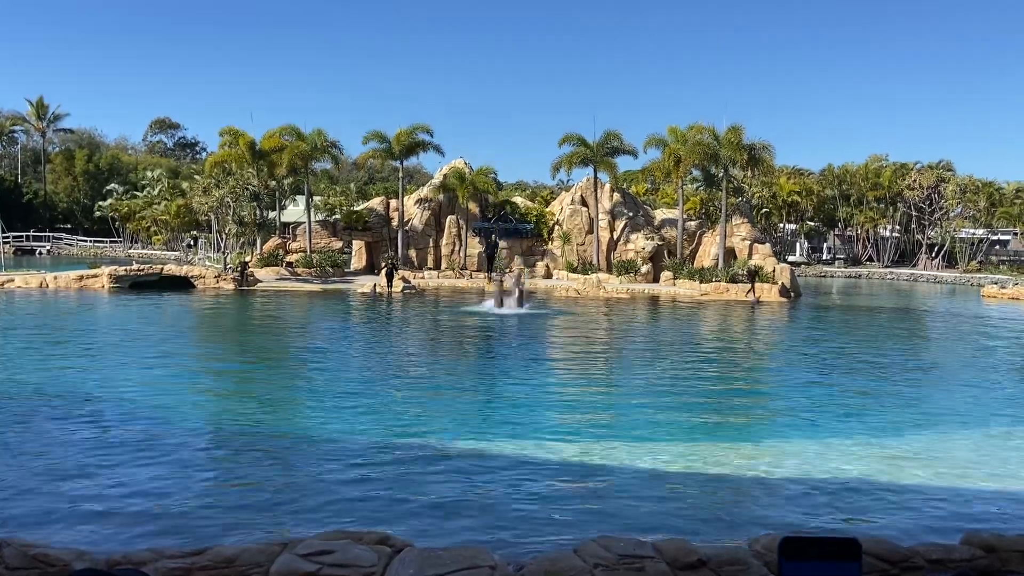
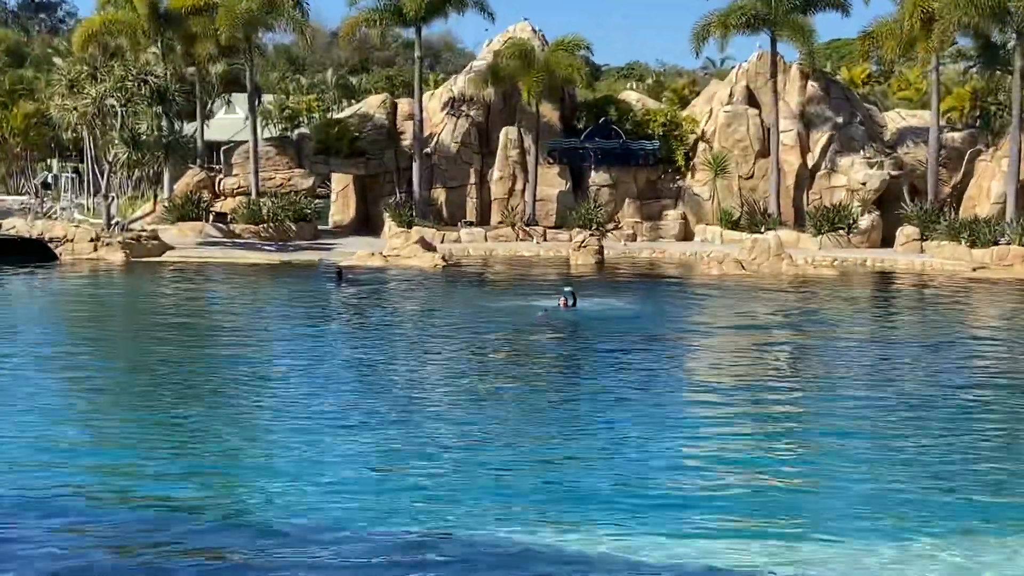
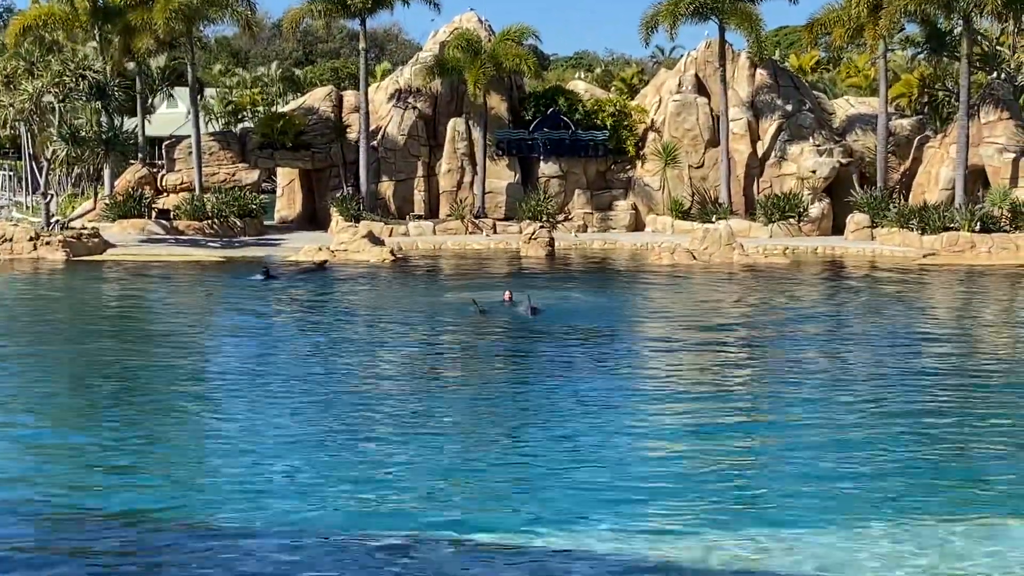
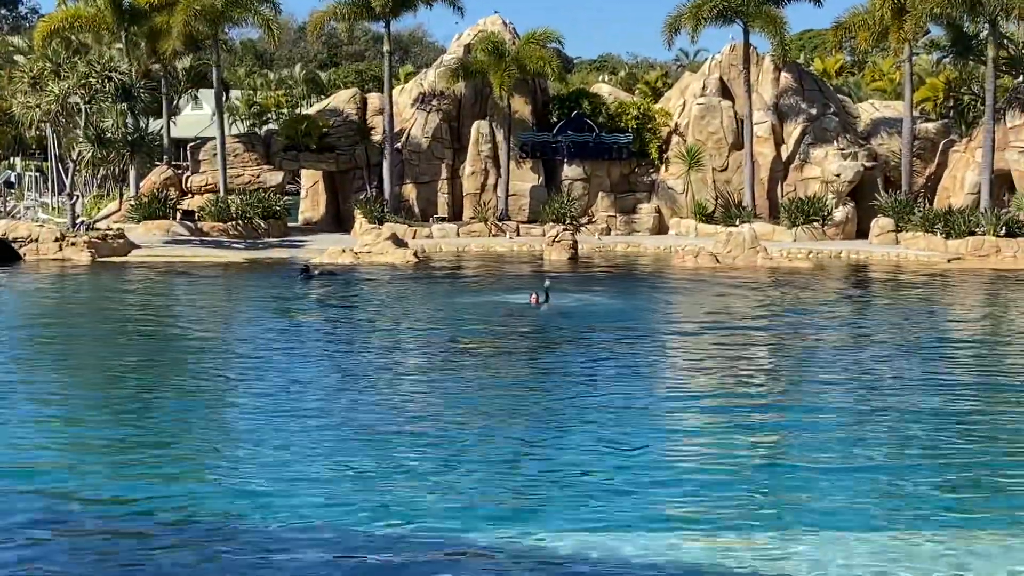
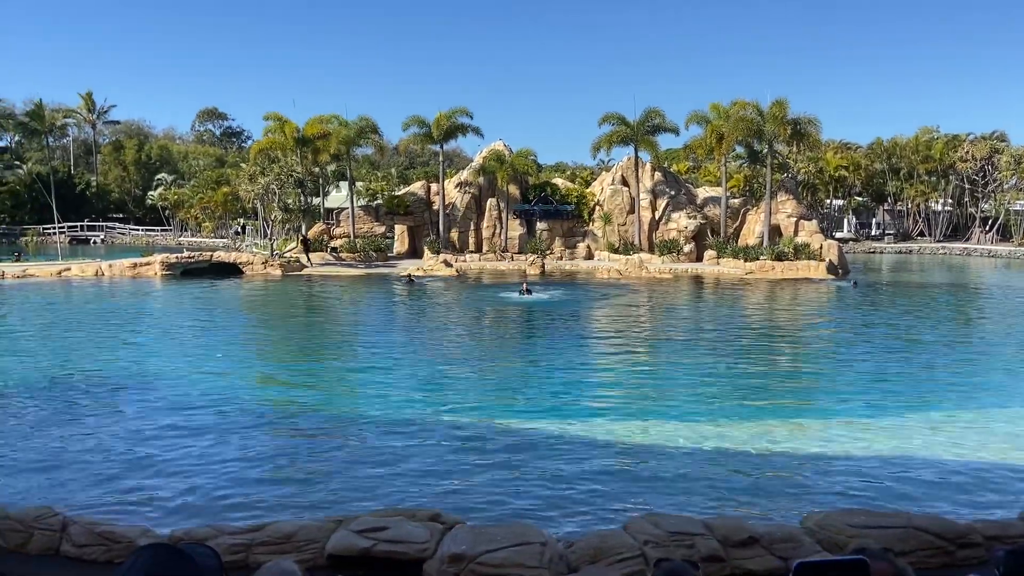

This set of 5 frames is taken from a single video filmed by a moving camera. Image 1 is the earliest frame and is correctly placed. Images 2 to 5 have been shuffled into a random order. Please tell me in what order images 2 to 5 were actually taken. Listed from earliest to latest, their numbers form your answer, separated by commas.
5, 2, 4, 3
